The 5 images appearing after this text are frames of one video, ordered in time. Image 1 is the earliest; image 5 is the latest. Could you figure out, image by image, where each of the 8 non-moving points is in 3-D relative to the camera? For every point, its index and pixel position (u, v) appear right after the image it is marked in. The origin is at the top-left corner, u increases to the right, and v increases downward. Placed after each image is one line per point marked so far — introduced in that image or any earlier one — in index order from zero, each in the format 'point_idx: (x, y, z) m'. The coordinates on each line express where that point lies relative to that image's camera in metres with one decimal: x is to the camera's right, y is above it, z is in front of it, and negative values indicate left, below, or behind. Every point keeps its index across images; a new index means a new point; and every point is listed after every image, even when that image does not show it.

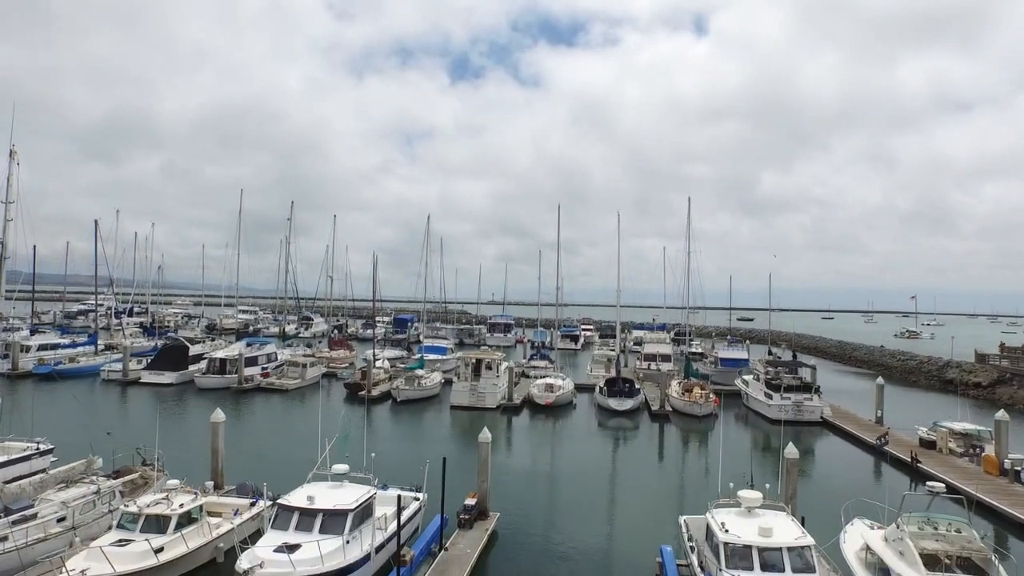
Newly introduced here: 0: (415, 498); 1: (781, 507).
0: (-2.6, -5.7, +16.5) m
1: (+5.9, -4.8, +13.7) m
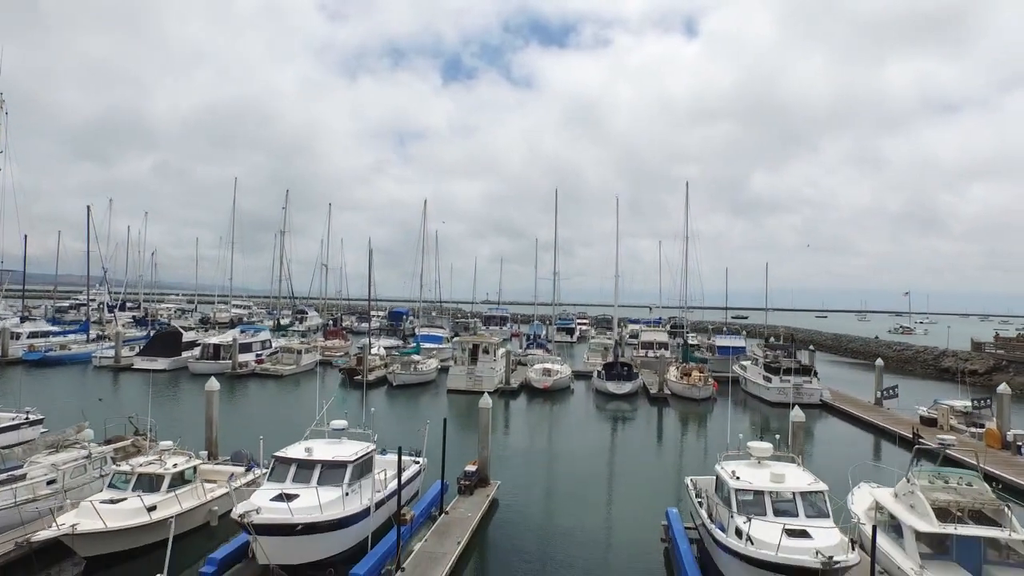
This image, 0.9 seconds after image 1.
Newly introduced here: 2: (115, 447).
0: (-2.5, -4.5, +16.1) m
1: (+6.0, -3.7, +13.4) m
2: (-10.8, -4.3, +16.9) m
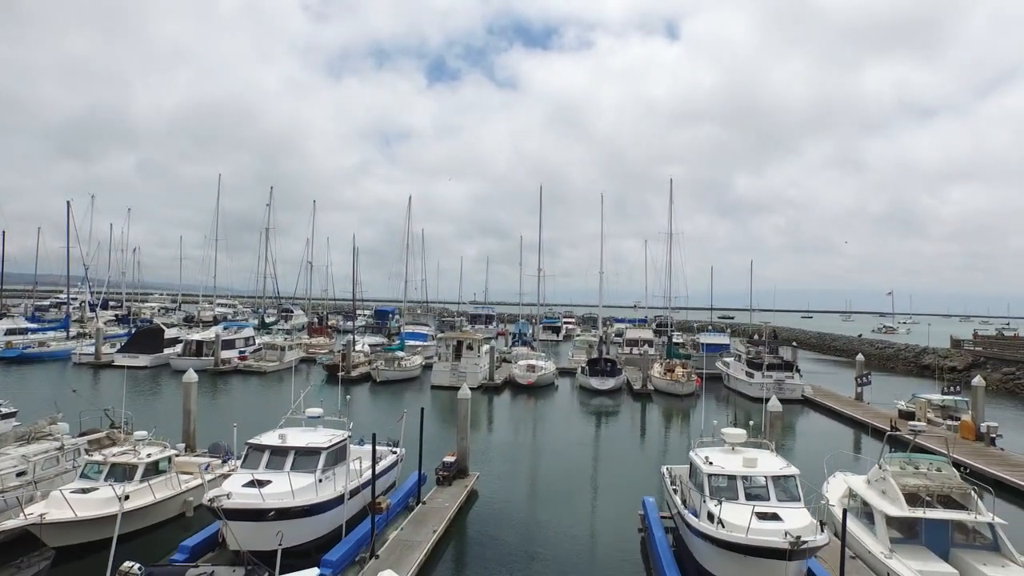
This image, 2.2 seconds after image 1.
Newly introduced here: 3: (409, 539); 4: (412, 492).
0: (-3.1, -4.2, +16.1) m
1: (+5.5, -3.4, +13.5) m
2: (-11.4, -4.0, +16.7) m
3: (-2.0, -4.7, +11.7) m
4: (-2.5, -5.1, +15.3) m
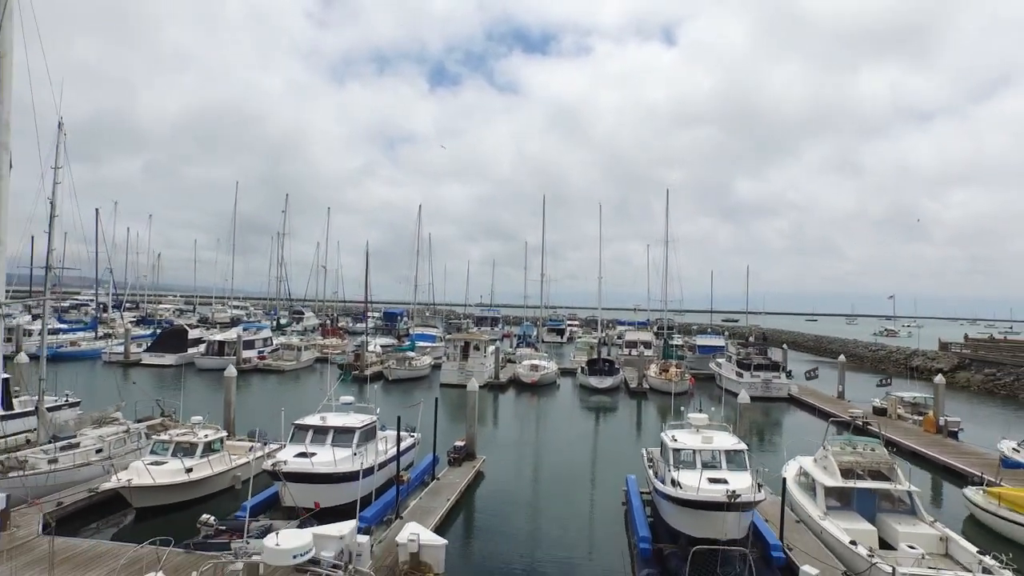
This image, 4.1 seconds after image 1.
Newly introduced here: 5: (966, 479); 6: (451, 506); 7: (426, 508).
0: (-3.1, -4.4, +18.8) m
1: (+5.5, -3.6, +16.2) m
2: (-11.4, -4.2, +19.6) m
3: (-2.0, -4.9, +14.4) m
4: (-2.4, -5.3, +18.1) m
5: (+12.8, -5.4, +17.3) m
6: (-1.5, -5.1, +15.0) m
7: (-2.0, -4.9, +14.3) m
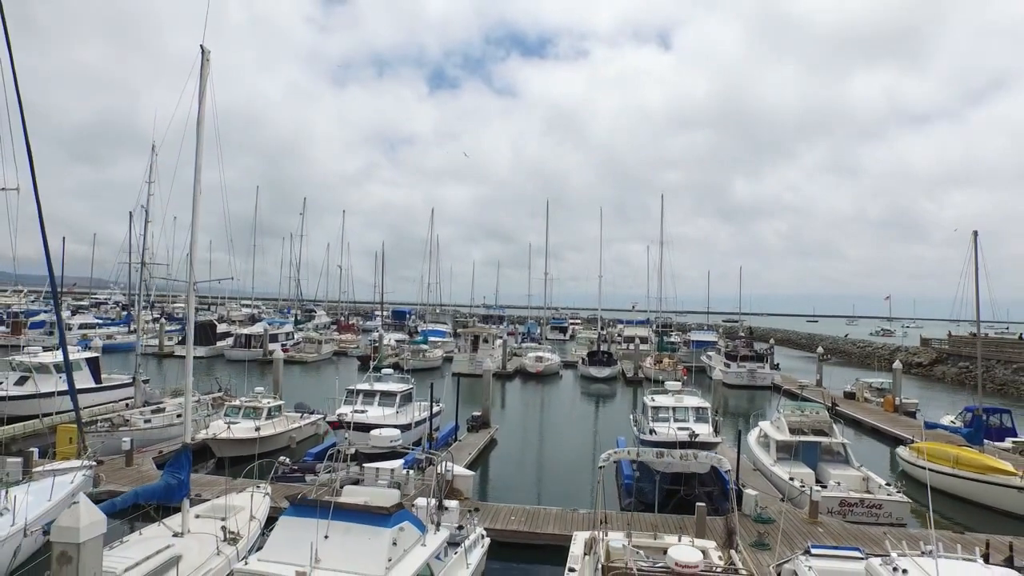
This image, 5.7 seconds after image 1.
0: (-2.7, -4.2, +22.7) m
1: (+5.8, -3.4, +20.0) m
2: (-11.0, -4.0, +23.4) m
3: (-1.7, -4.6, +18.3) m
4: (-2.1, -5.0, +21.9) m
5: (+13.1, -5.1, +21.0) m
6: (-1.2, -4.9, +18.8) m
7: (-1.6, -4.7, +18.1) m
